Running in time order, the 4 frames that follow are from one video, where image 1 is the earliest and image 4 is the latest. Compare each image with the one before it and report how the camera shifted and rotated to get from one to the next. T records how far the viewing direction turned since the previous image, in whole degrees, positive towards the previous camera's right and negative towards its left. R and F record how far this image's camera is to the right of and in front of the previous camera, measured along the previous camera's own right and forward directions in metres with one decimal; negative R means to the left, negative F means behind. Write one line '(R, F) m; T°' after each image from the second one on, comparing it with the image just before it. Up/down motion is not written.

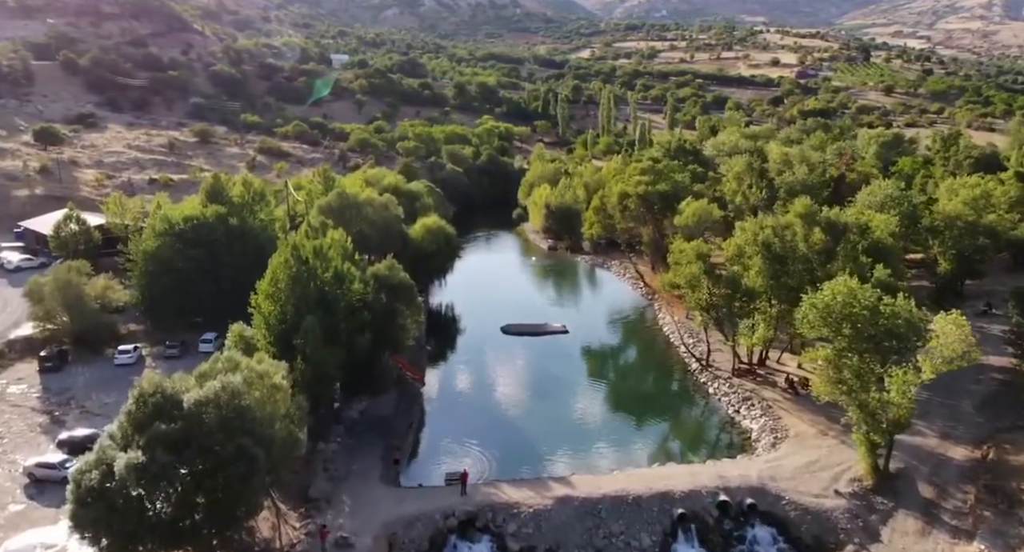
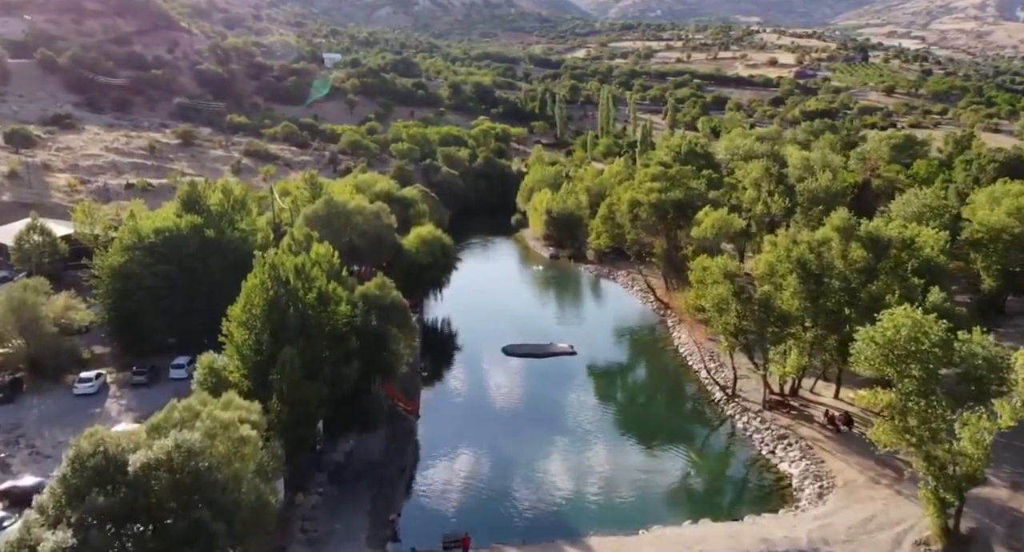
(-0.5, +4.2) m; 0°
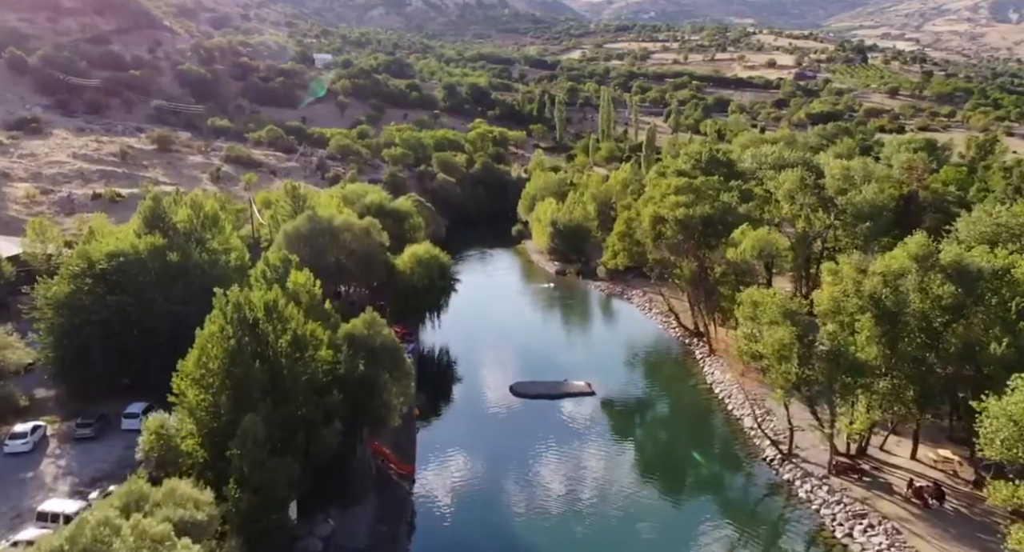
(-0.8, +6.0) m; +1°
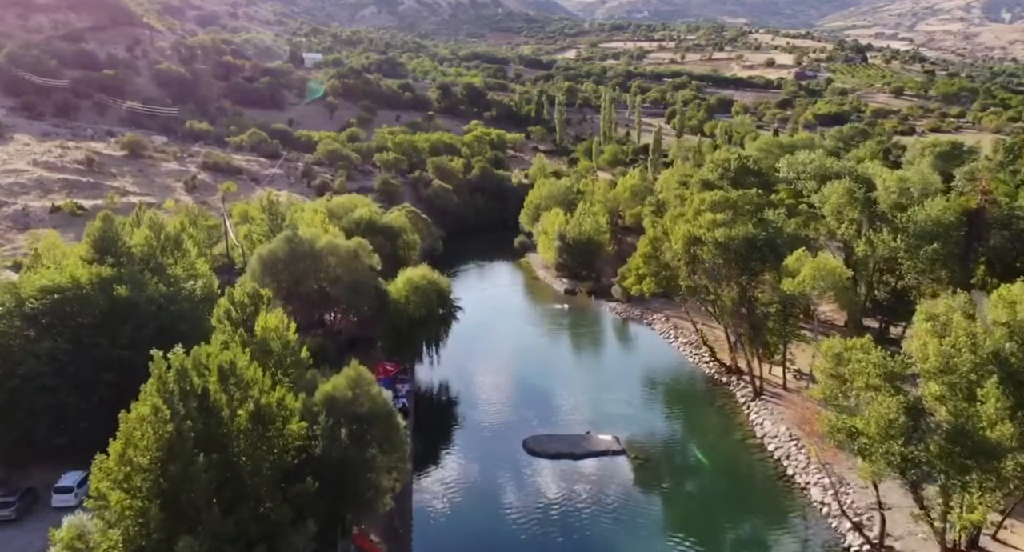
(-0.9, +6.3) m; +1°
